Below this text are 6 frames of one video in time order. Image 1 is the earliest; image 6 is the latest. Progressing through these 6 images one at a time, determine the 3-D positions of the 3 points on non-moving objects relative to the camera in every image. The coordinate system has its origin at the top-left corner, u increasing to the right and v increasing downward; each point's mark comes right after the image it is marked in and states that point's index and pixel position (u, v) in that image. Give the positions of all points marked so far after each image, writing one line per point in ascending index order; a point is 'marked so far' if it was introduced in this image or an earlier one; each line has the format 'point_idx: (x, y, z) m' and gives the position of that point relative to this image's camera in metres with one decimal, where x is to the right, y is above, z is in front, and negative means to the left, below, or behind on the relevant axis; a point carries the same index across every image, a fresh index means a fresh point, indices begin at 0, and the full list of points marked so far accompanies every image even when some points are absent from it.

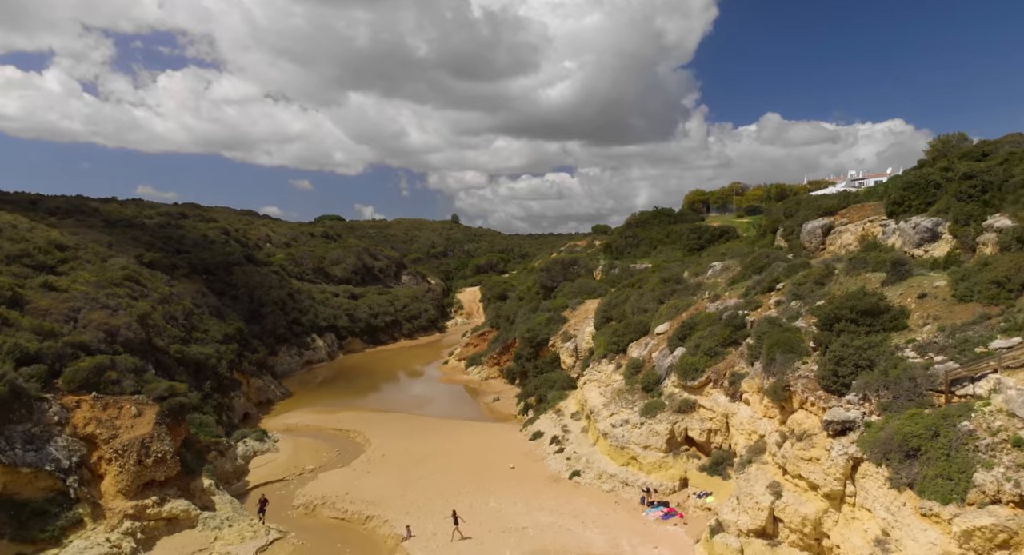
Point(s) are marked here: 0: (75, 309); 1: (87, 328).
0: (-14.7, -1.1, +19.5) m
1: (-13.7, -1.6, +18.6) m
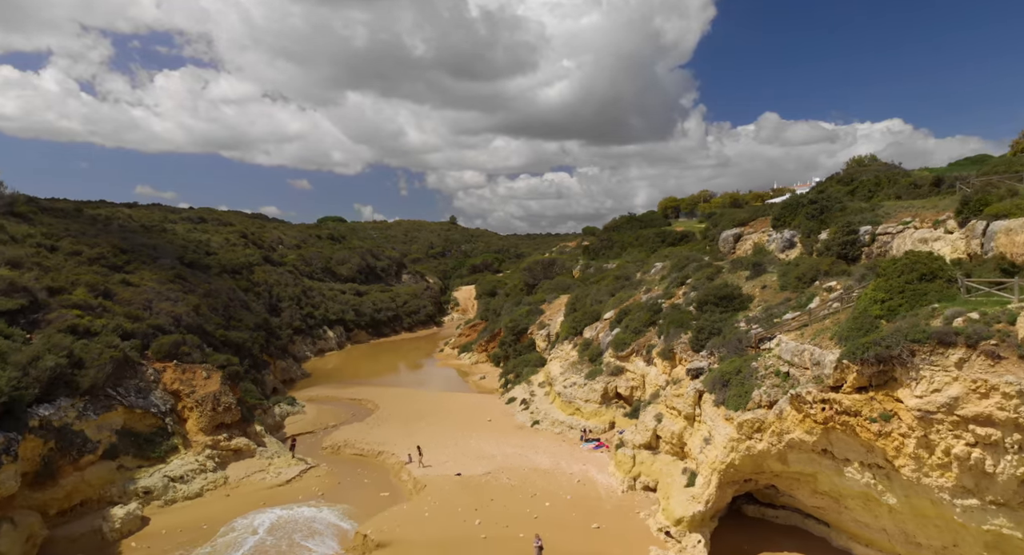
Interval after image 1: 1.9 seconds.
0: (-15.7, -1.0, +24.9) m
1: (-14.6, -1.6, +24.0) m
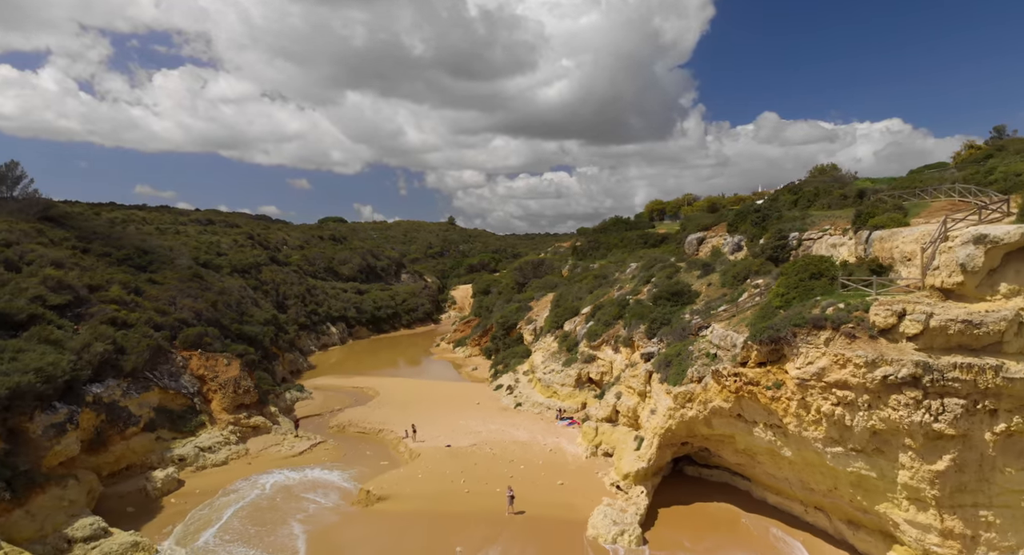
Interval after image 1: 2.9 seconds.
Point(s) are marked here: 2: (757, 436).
0: (-16.3, -0.9, +27.7) m
1: (-15.3, -1.5, +26.8) m
2: (+6.2, -4.0, +14.5) m
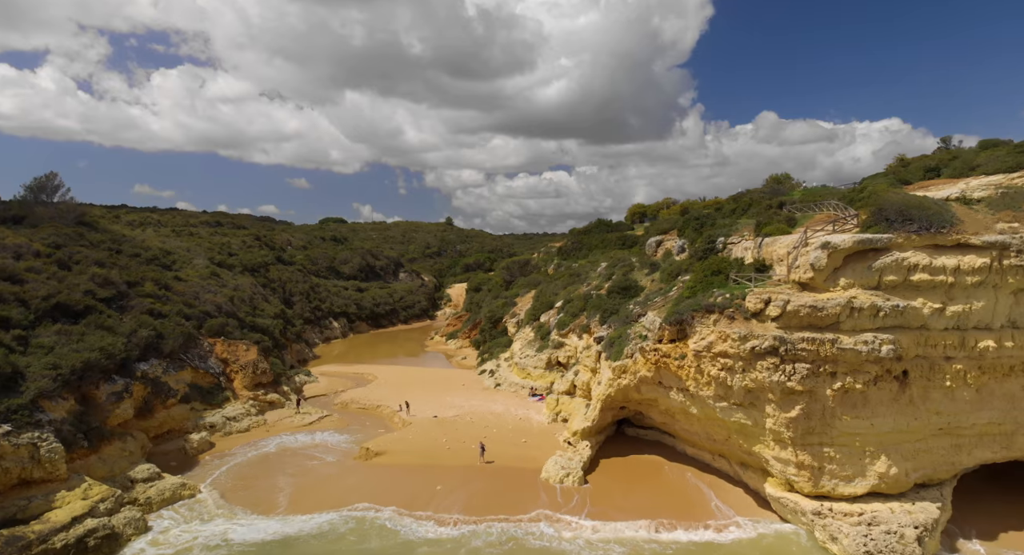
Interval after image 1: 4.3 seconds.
0: (-17.4, -0.8, +31.7) m
1: (-16.3, -1.4, +30.8) m
2: (+5.1, -3.8, +18.5) m
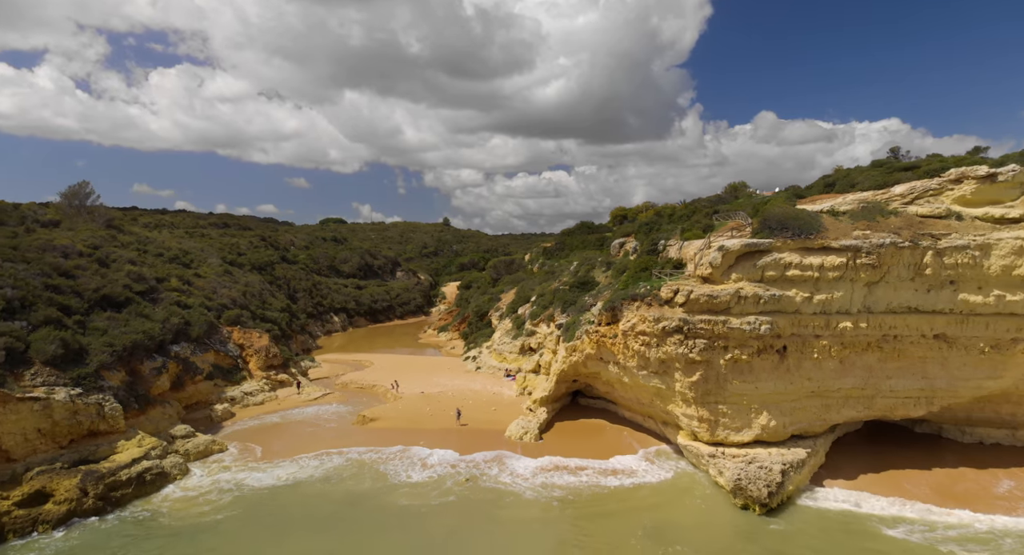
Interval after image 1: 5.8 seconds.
0: (-18.6, -0.6, +36.0) m
1: (-17.6, -1.2, +35.2) m
2: (+3.9, -3.7, +22.9) m
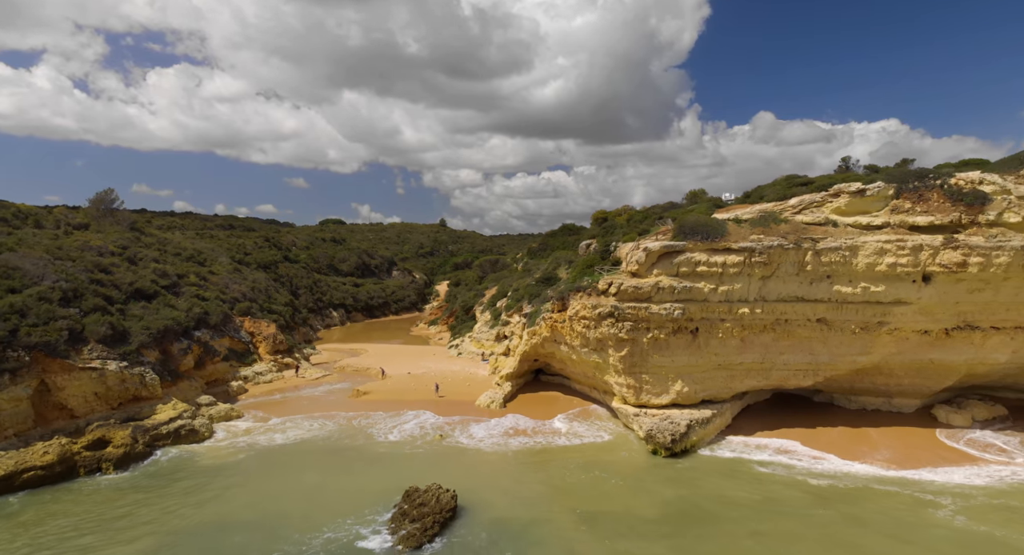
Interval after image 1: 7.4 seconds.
0: (-20.2, -0.4, +40.8) m
1: (-19.2, -1.0, +40.0) m
2: (+2.3, -3.5, +27.7) m
